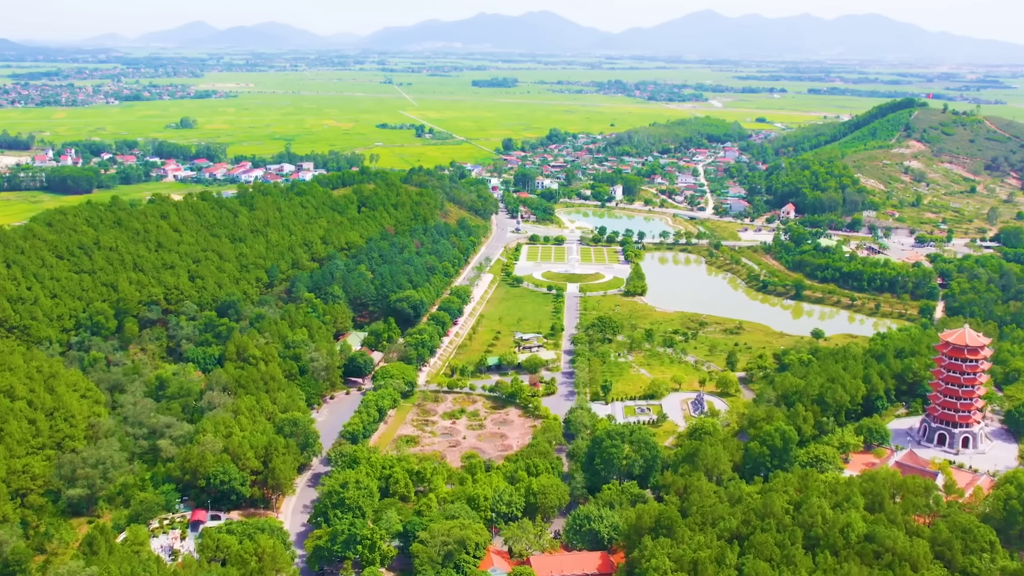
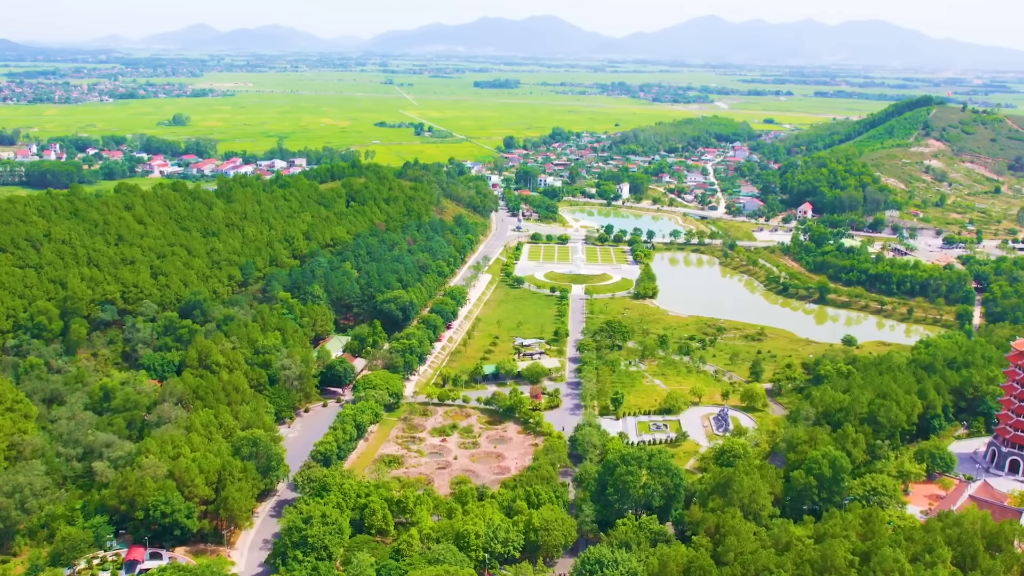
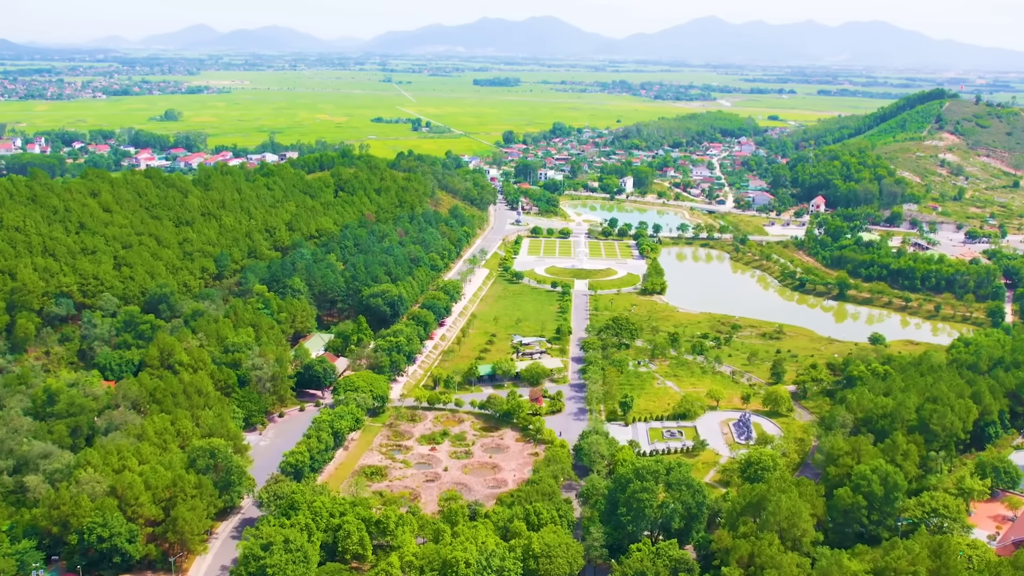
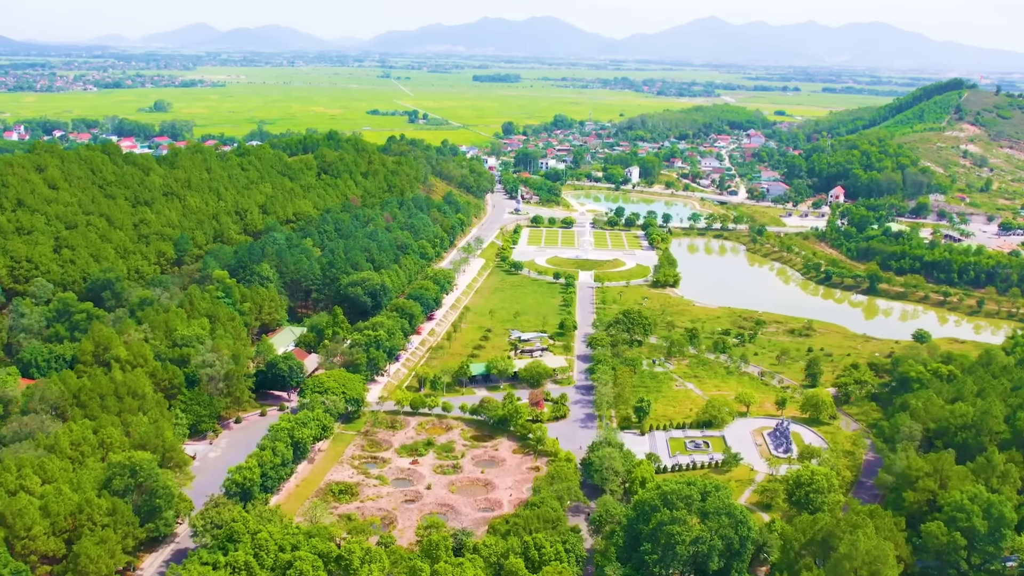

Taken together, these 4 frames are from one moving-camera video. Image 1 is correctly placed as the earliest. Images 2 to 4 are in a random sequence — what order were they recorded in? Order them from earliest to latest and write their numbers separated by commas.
2, 3, 4
